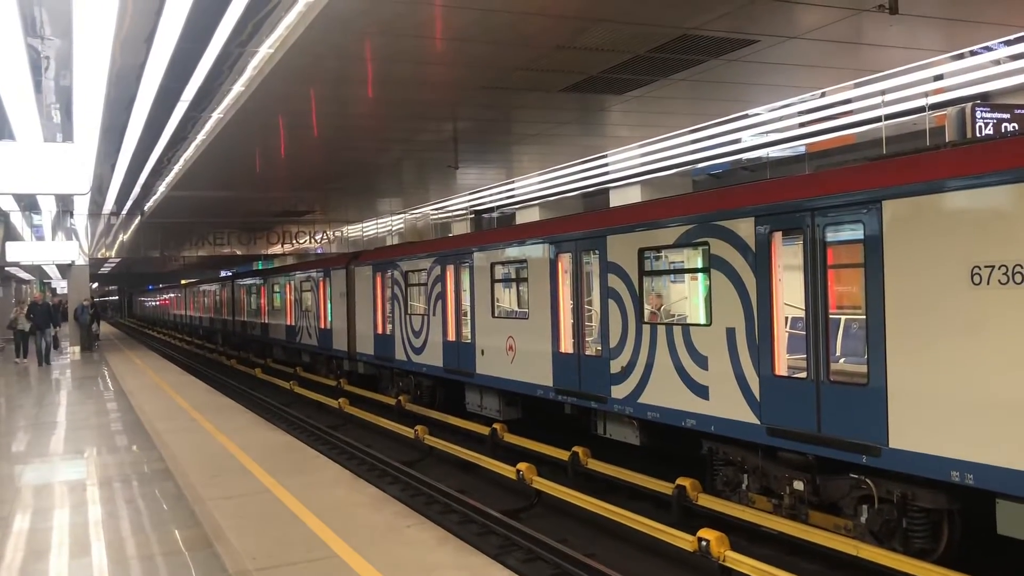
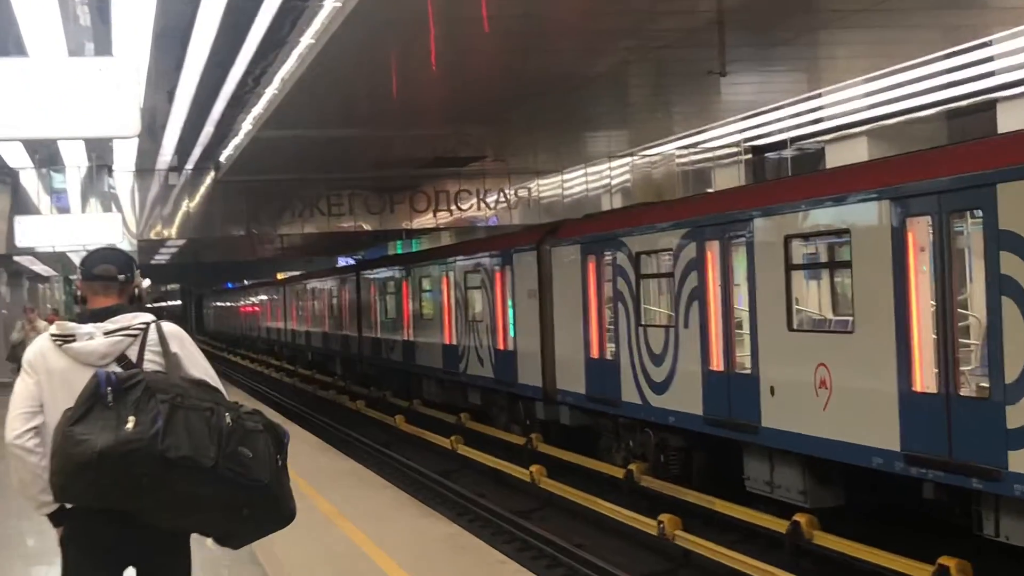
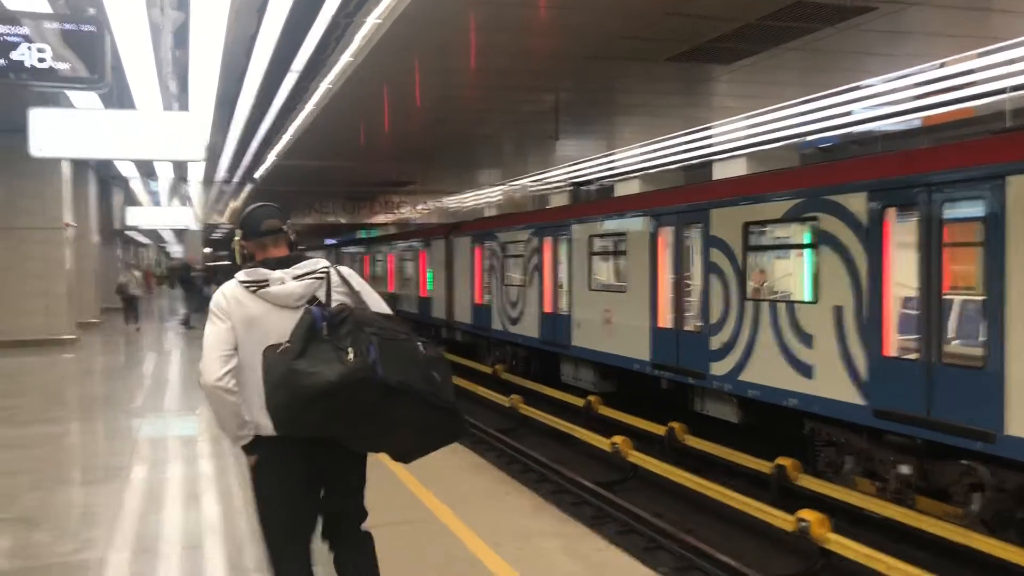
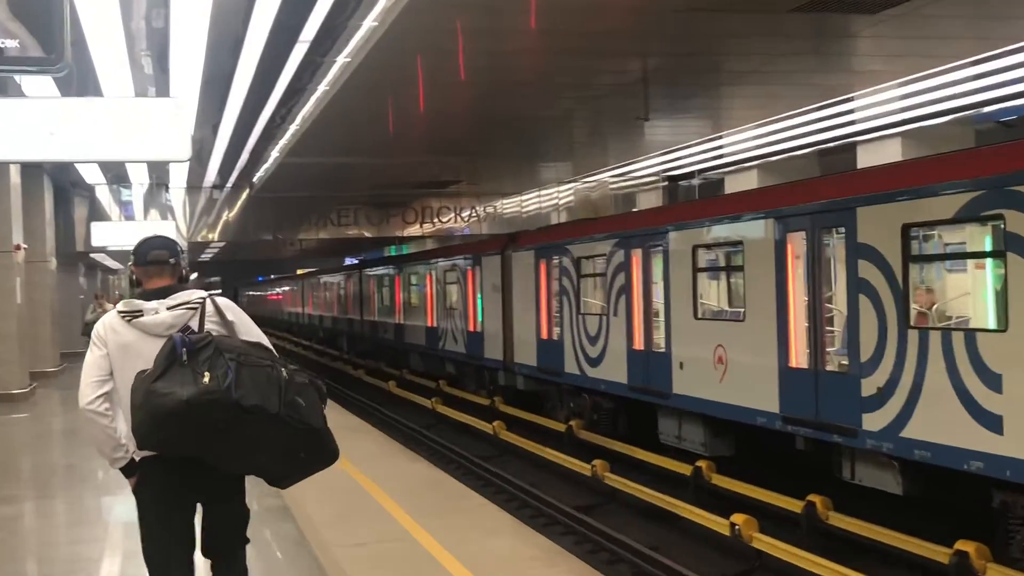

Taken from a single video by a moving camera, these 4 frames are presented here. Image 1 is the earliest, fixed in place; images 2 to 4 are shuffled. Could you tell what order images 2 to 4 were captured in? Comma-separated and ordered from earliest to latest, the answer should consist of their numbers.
3, 4, 2
